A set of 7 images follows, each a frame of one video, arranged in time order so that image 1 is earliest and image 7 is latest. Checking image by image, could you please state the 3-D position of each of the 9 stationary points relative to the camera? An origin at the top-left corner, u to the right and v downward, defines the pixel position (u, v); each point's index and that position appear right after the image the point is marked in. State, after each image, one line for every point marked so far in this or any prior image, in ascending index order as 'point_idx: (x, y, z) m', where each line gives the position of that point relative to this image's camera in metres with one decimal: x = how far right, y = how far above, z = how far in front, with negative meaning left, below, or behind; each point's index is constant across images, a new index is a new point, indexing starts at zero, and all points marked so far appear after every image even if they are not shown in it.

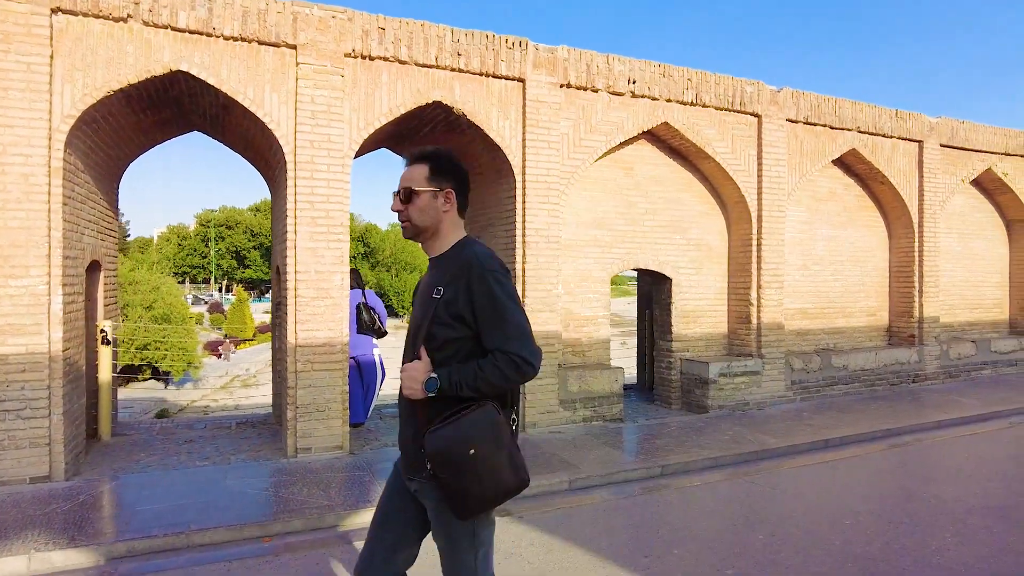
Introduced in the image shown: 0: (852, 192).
0: (+4.9, +1.4, +9.0) m
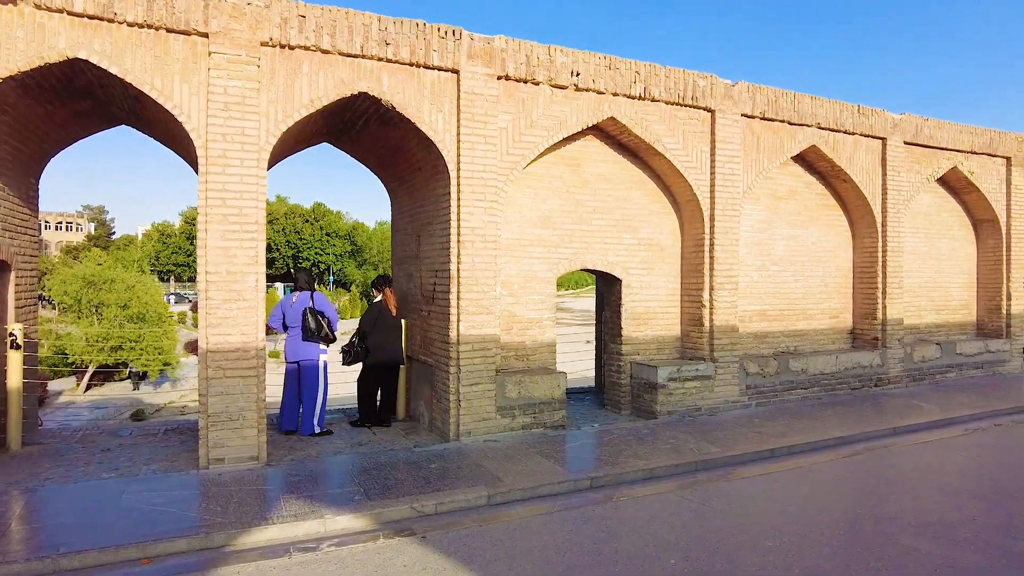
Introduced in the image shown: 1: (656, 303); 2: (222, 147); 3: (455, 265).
0: (+4.2, +1.4, +8.8) m
1: (+1.8, -0.2, +7.7) m
2: (-2.5, +1.2, +5.4) m
3: (-0.6, +0.2, +6.2) m
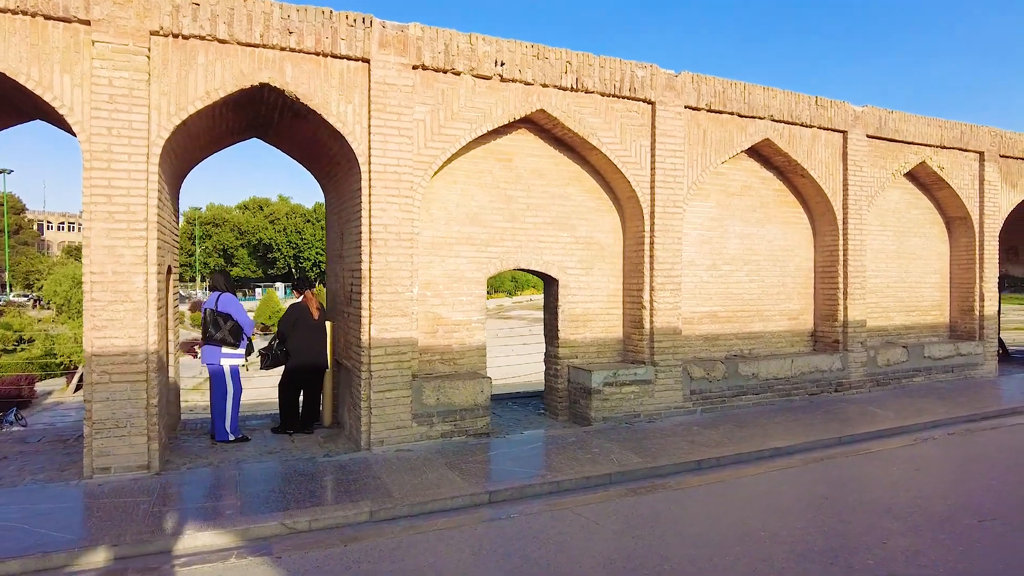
0: (+3.5, +1.4, +8.4) m
1: (+1.0, -0.2, +7.4) m
2: (-3.3, +1.2, +5.1) m
3: (-1.4, +0.2, +5.9) m
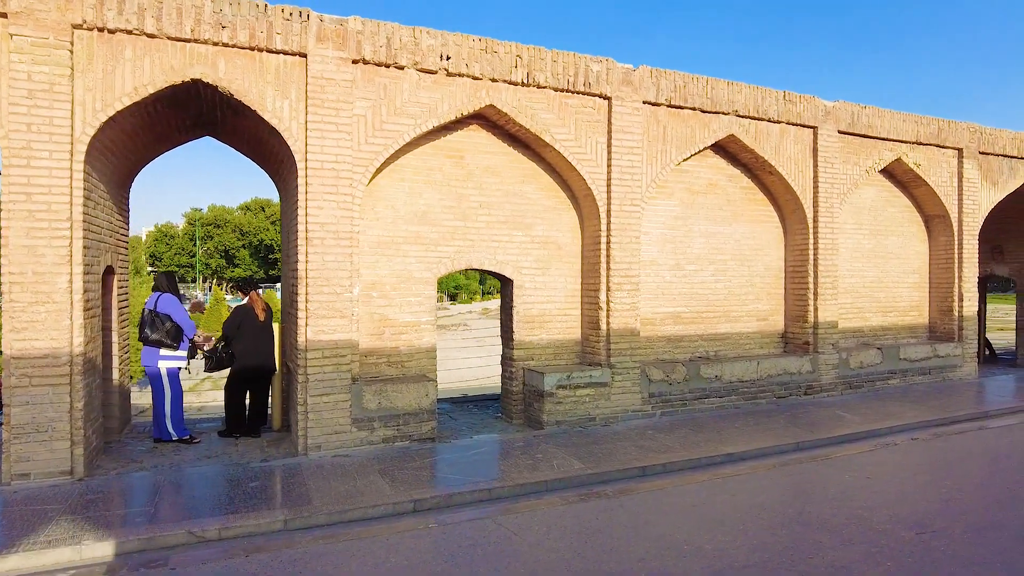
0: (+2.9, +1.4, +8.2) m
1: (+0.5, -0.2, +7.2) m
2: (-3.8, +1.2, +5.0) m
3: (-1.9, +0.2, +5.8) m
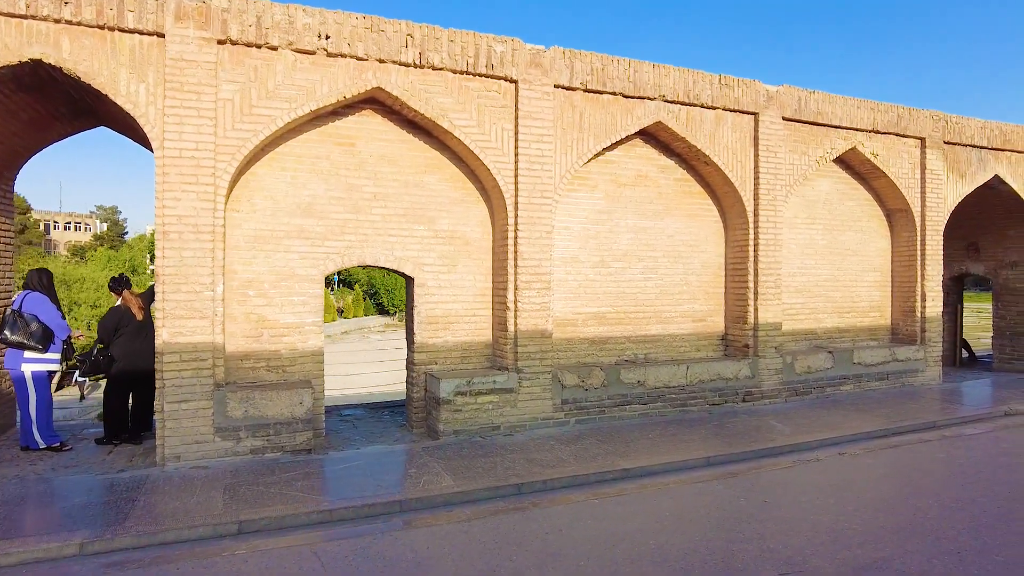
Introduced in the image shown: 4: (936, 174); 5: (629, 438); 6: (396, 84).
0: (+1.9, +1.4, +7.6) m
1: (-0.6, -0.2, +6.7) m
2: (-4.9, +1.2, +4.6) m
3: (-3.0, +0.2, +5.3) m
4: (+6.0, +1.6, +8.9) m
5: (+1.2, -1.5, +6.2) m
6: (-1.1, +2.0, +6.0) m
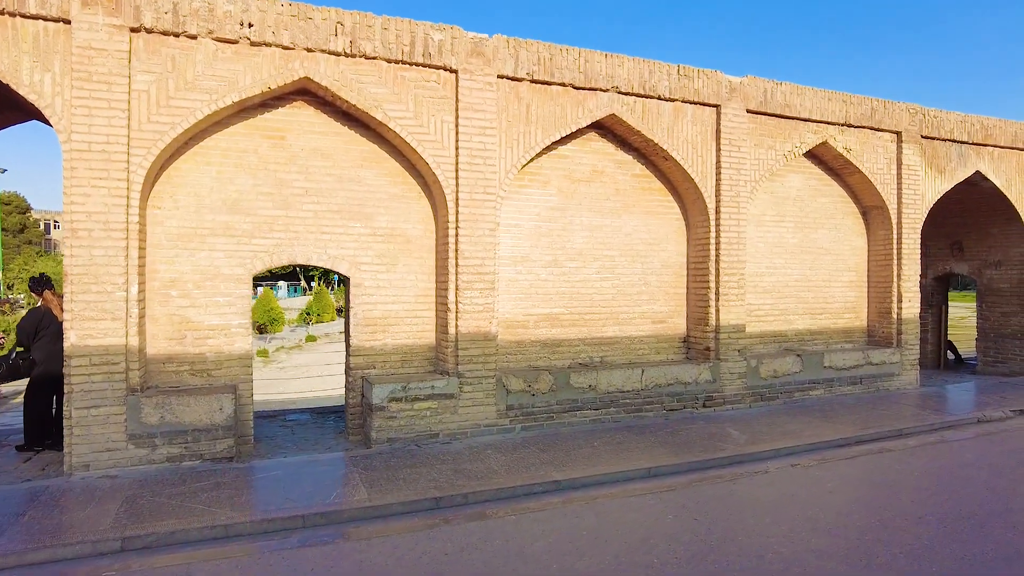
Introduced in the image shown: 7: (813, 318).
0: (+1.4, +1.4, +7.3) m
1: (-1.1, -0.2, +6.4) m
2: (-5.5, +1.2, +4.3) m
3: (-3.6, +0.2, +5.0) m
4: (+5.4, +1.6, +8.5) m
5: (+0.6, -1.5, +5.9) m
6: (-1.7, +2.0, +5.7) m
7: (+4.0, -0.4, +8.4) m
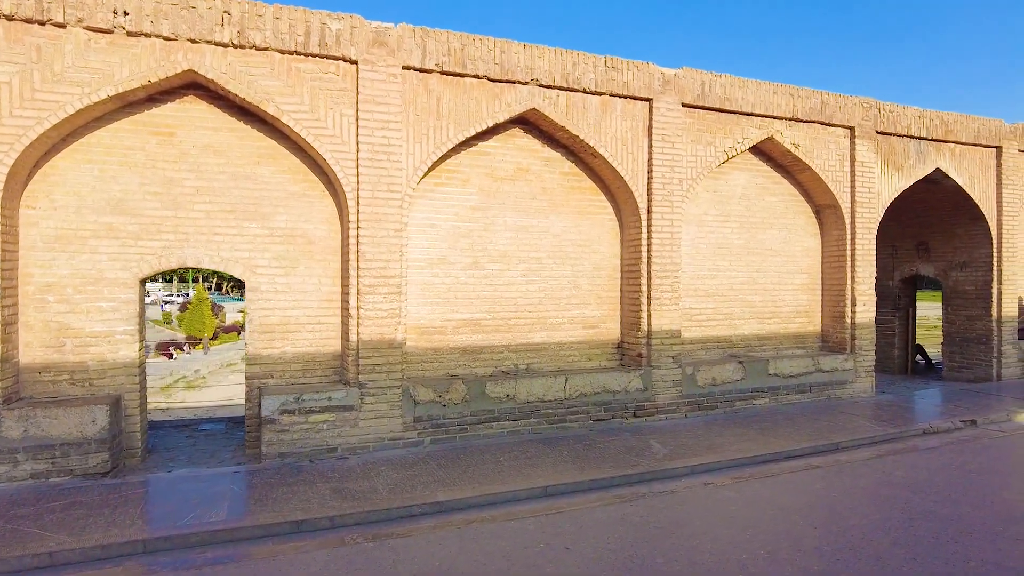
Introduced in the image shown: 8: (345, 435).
0: (+0.5, +1.3, +6.9) m
1: (-2.0, -0.2, +6.0) m
2: (-6.4, +1.2, +4.0) m
3: (-4.5, +0.2, +4.7) m
4: (+4.6, +1.6, +8.1) m
5: (-0.3, -1.5, +5.6) m
6: (-2.6, +1.9, +5.4) m
7: (+3.2, -0.4, +8.0) m
8: (-1.5, -1.3, +5.8) m
